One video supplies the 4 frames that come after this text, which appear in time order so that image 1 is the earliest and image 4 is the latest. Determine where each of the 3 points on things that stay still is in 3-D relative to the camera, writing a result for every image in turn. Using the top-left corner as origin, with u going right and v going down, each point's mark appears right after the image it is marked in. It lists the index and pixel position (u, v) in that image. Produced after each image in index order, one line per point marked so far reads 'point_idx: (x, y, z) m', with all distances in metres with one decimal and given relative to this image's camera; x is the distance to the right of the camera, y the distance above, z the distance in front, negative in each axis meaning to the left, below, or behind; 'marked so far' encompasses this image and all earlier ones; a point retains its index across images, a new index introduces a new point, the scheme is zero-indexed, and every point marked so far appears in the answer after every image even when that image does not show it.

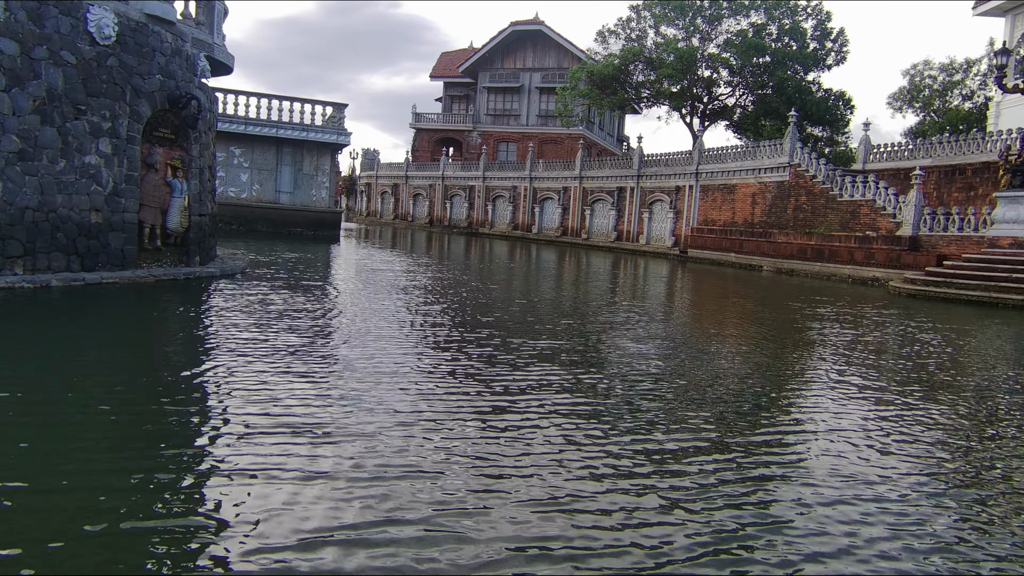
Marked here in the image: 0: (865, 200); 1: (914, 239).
0: (+9.4, +2.3, +18.8) m
1: (+9.7, +1.2, +16.8) m
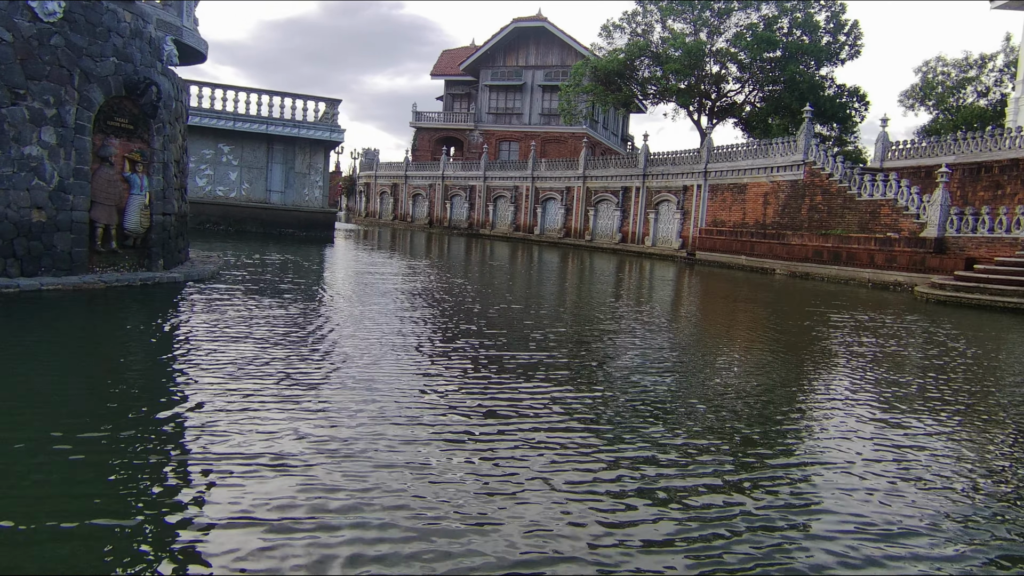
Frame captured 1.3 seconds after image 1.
0: (+9.4, +2.2, +17.8) m
1: (+9.6, +1.1, +15.9) m
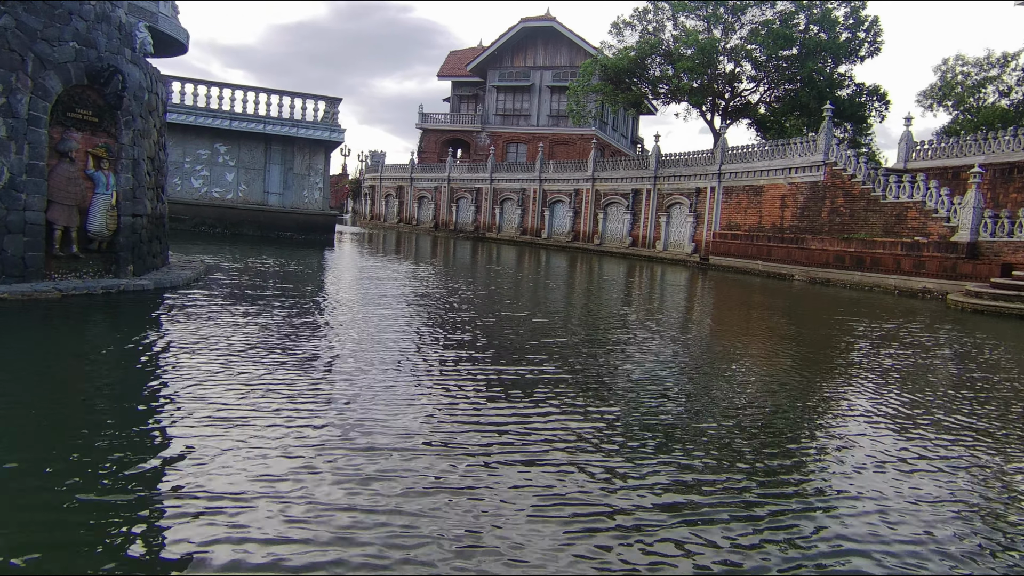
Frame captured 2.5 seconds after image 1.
0: (+9.6, +2.1, +16.9) m
1: (+9.8, +0.9, +15.0) m
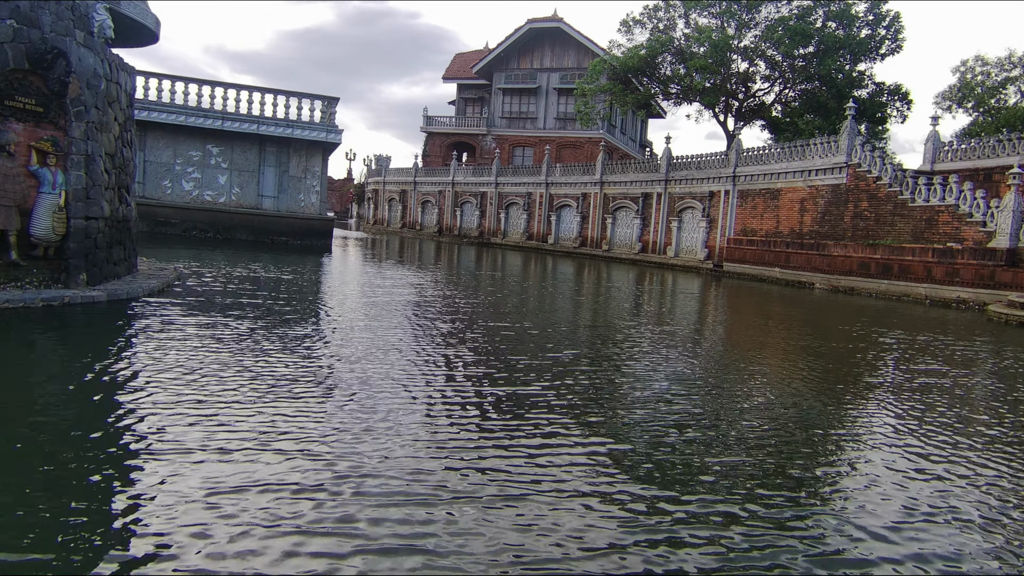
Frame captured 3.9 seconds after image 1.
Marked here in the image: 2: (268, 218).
0: (+9.7, +1.9, +16.0) m
1: (+9.8, +0.7, +14.0) m
2: (-6.9, +2.0, +20.0) m
